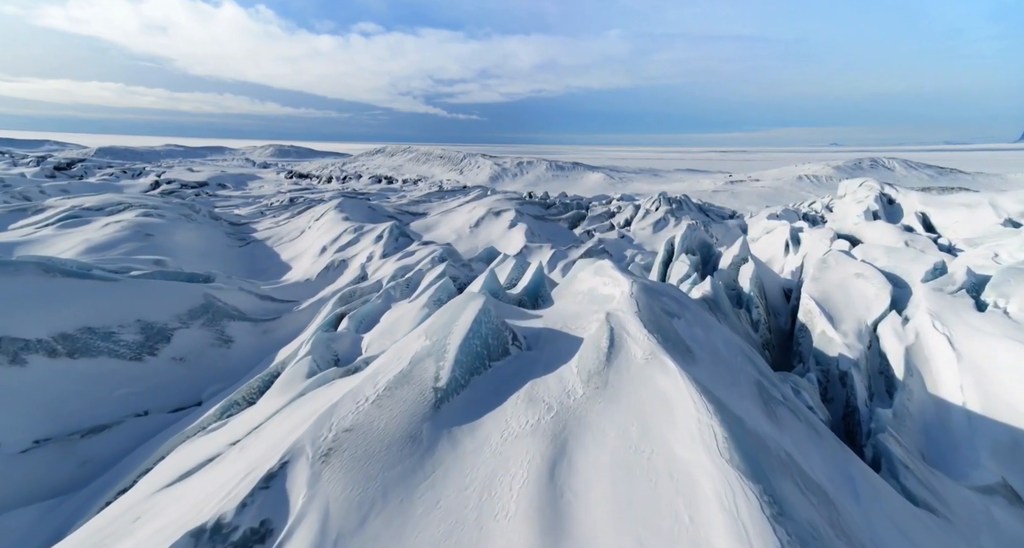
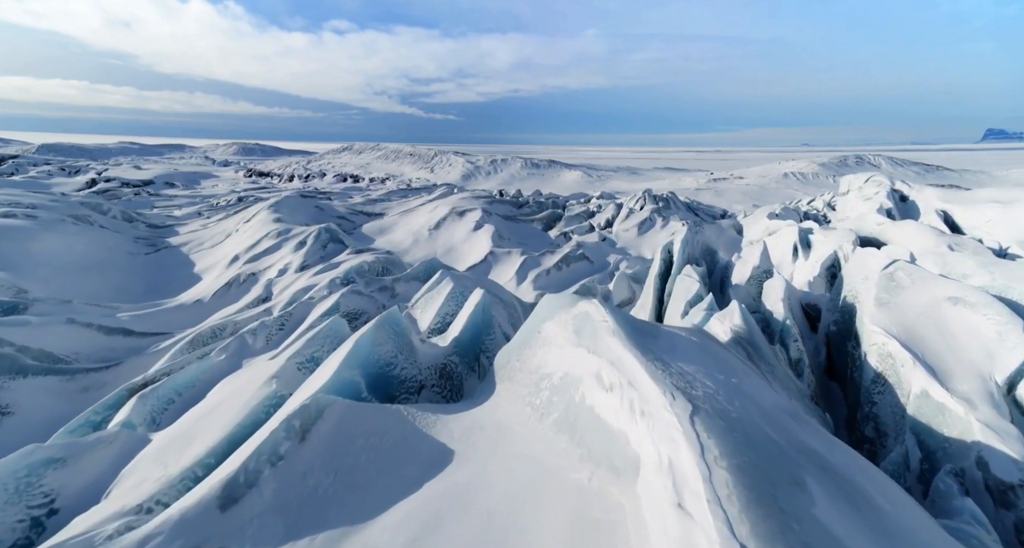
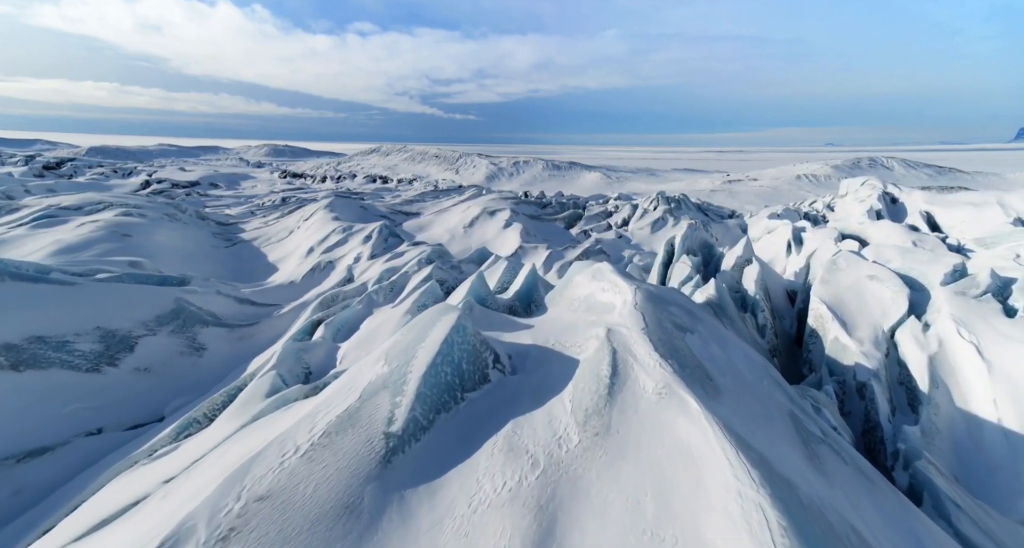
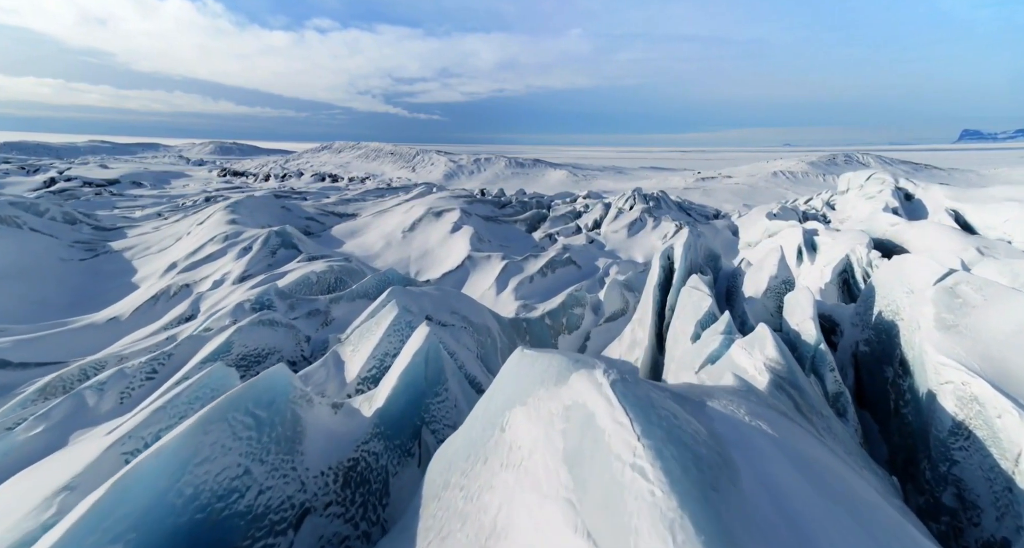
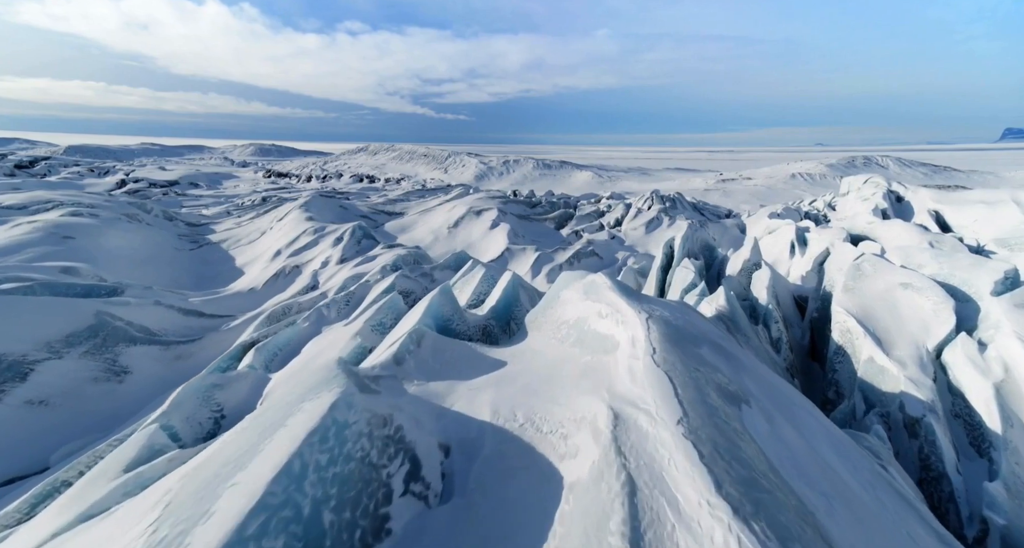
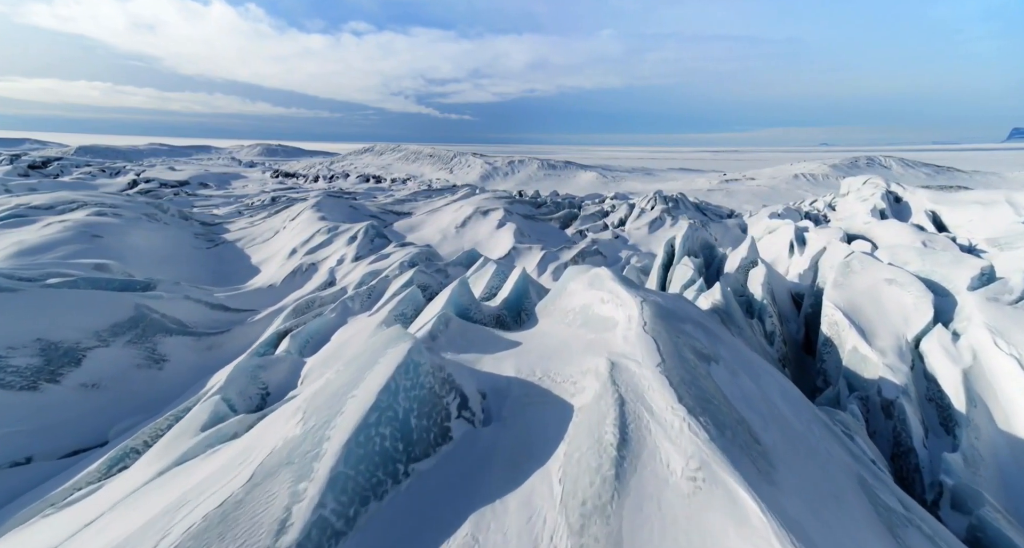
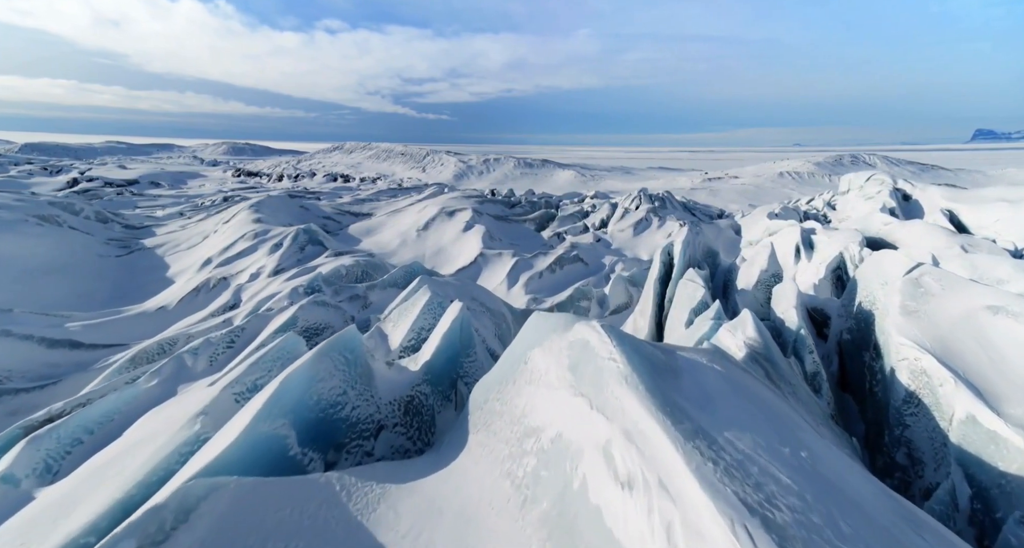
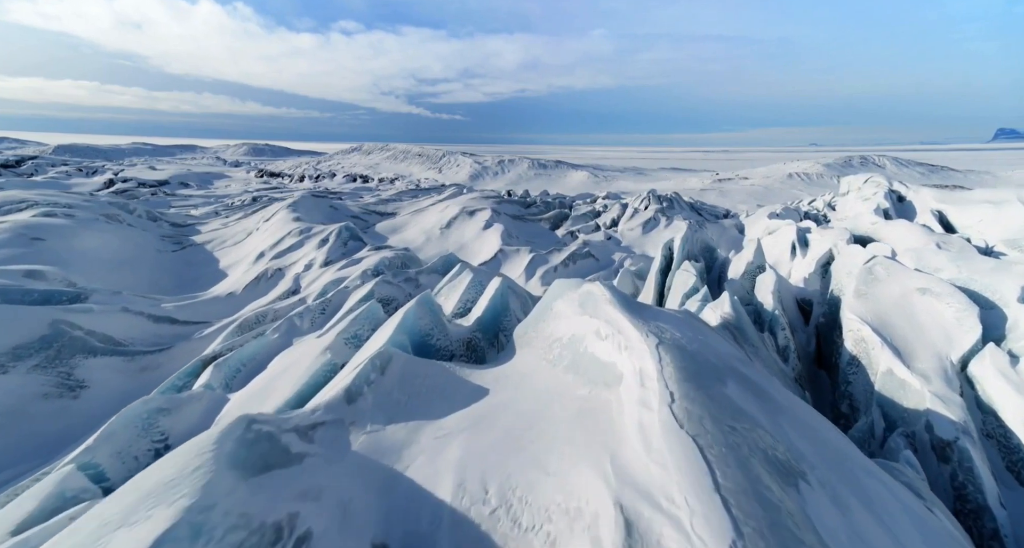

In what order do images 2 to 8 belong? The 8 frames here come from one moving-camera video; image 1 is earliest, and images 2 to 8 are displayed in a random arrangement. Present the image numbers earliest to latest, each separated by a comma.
3, 6, 5, 8, 2, 7, 4
